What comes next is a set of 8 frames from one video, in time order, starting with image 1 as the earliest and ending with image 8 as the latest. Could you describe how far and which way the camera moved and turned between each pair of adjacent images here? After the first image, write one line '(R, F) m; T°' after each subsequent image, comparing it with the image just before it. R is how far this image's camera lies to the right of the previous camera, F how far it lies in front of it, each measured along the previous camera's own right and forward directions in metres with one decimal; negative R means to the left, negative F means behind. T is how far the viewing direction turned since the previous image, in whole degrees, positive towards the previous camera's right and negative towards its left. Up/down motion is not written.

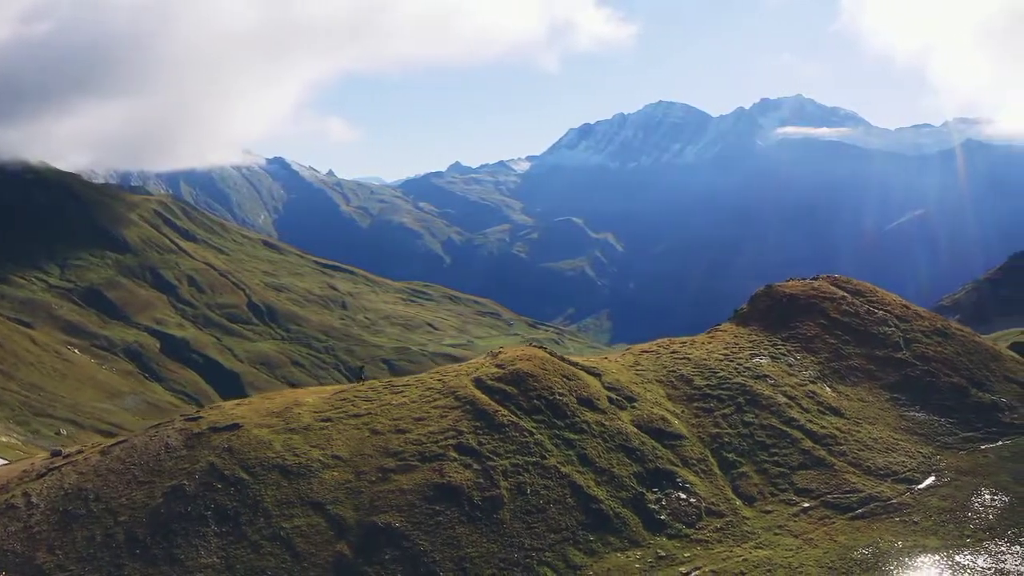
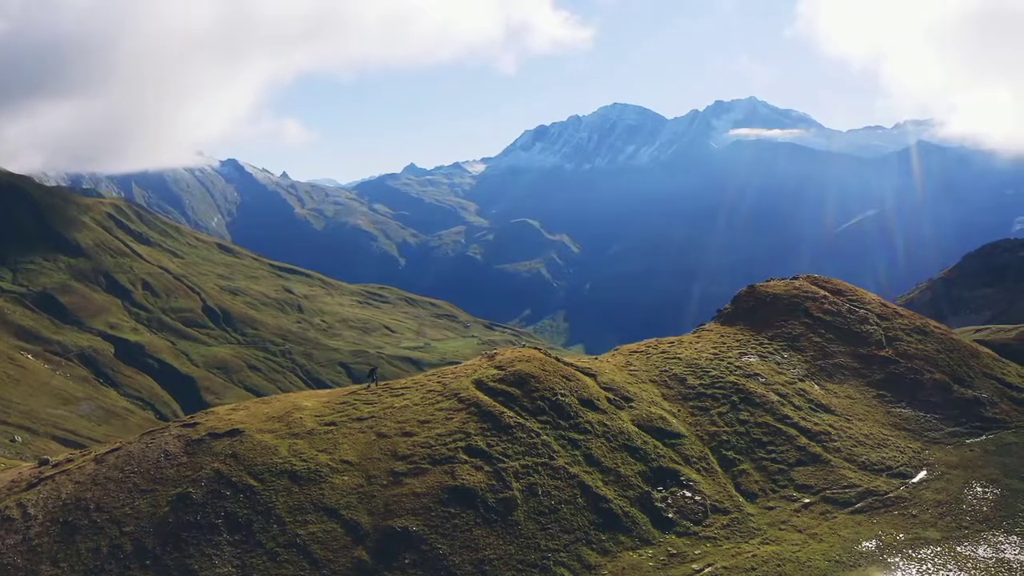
(-3.5, +0.2) m; +3°
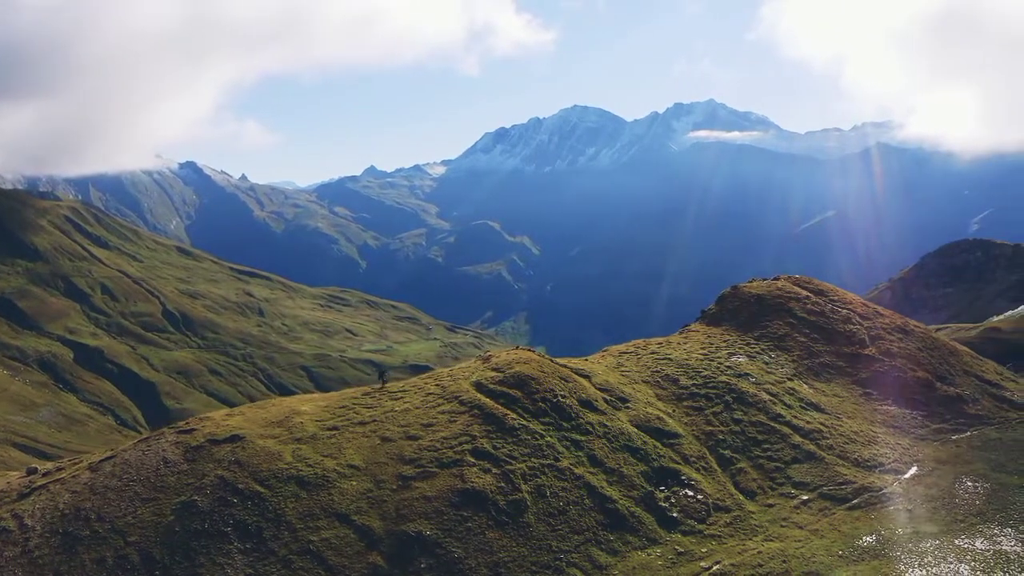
(-2.9, +0.1) m; +3°
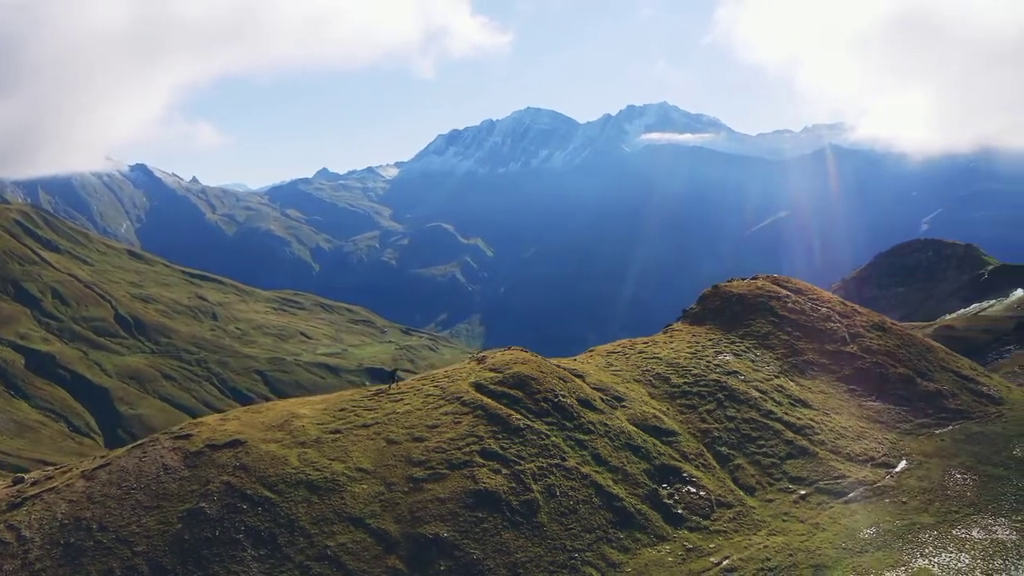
(-3.6, +0.2) m; +3°
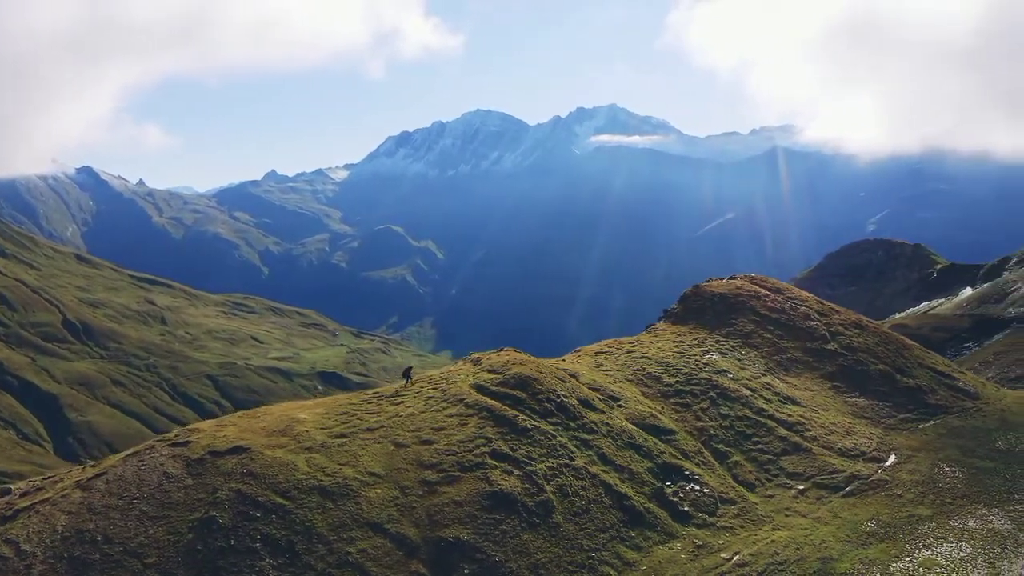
(-3.9, +0.3) m; +3°
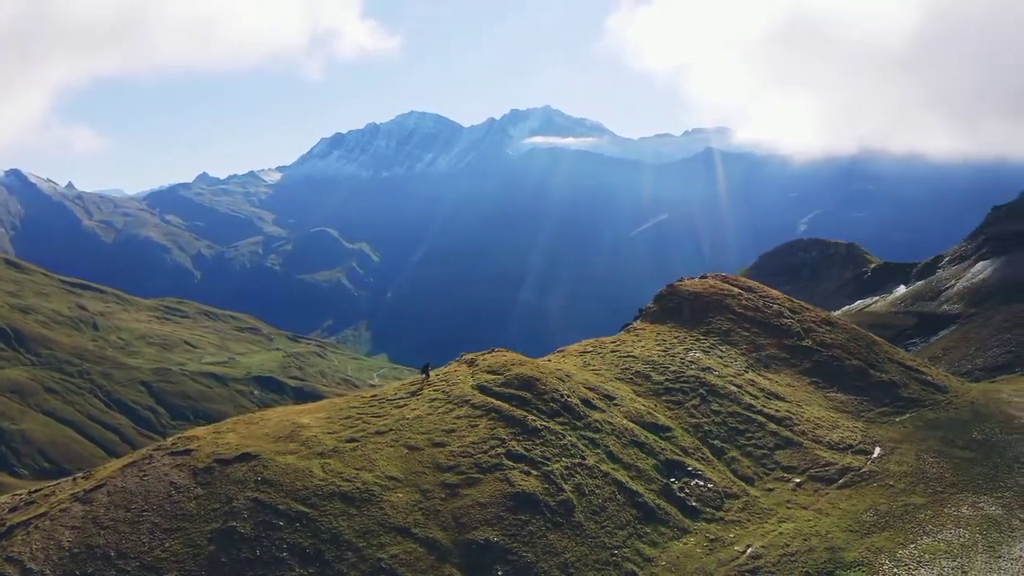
(-5.3, +0.4) m; +4°
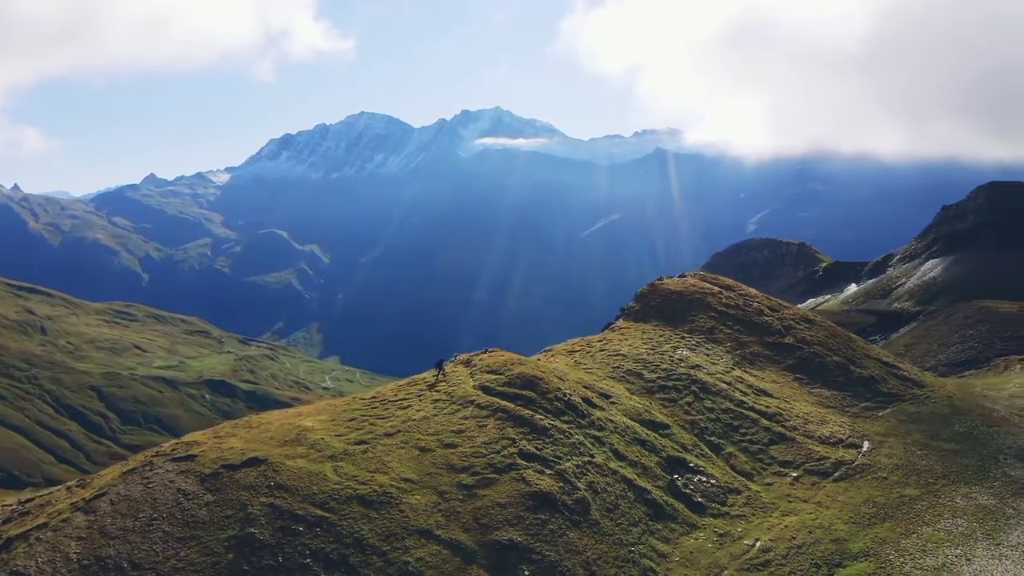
(-4.0, +0.3) m; +3°
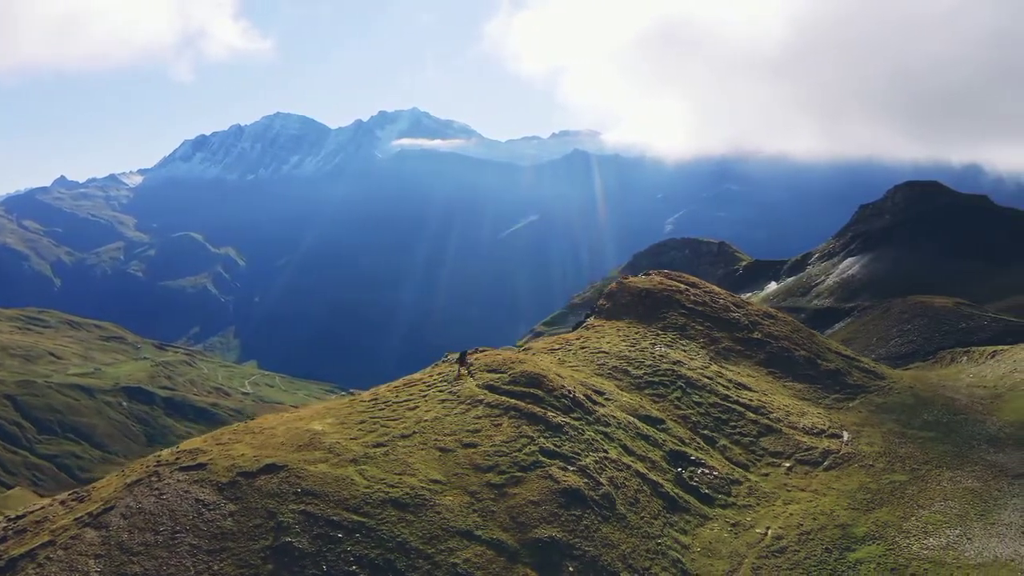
(-6.8, +0.6) m; +6°
